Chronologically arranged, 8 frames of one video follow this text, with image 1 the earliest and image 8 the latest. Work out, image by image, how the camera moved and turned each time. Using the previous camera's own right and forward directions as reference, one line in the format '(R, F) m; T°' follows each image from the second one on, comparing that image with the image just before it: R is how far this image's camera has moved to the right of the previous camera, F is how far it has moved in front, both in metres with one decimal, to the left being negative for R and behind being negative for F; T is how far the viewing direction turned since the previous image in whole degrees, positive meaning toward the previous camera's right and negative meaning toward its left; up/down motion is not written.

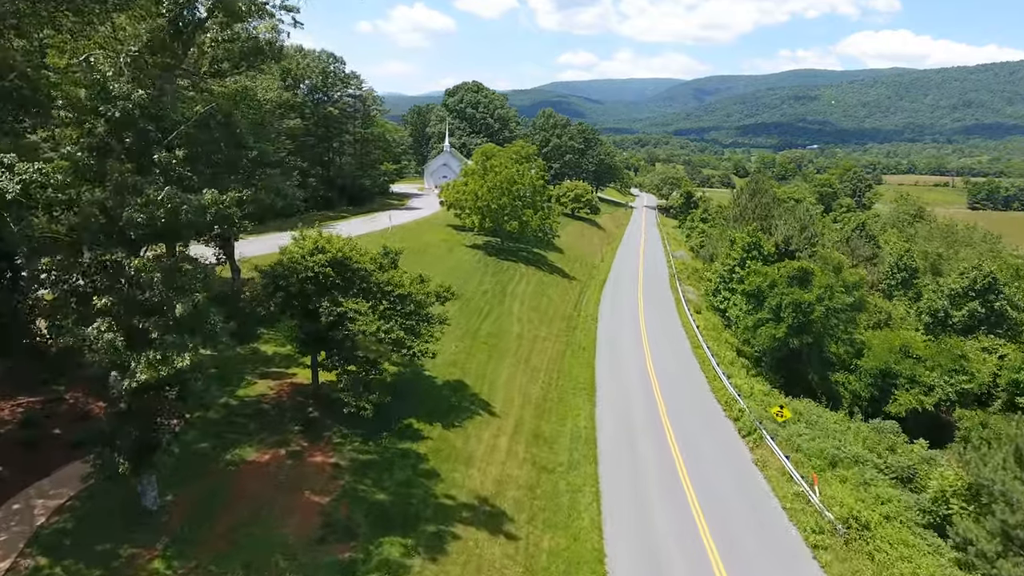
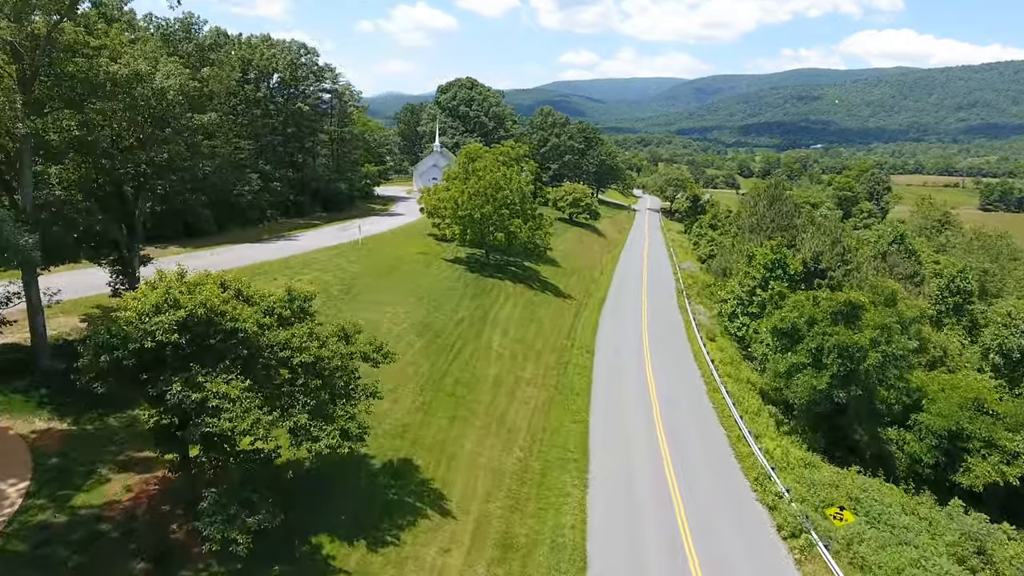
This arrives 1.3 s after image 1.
(+1.4, +6.5) m; 0°
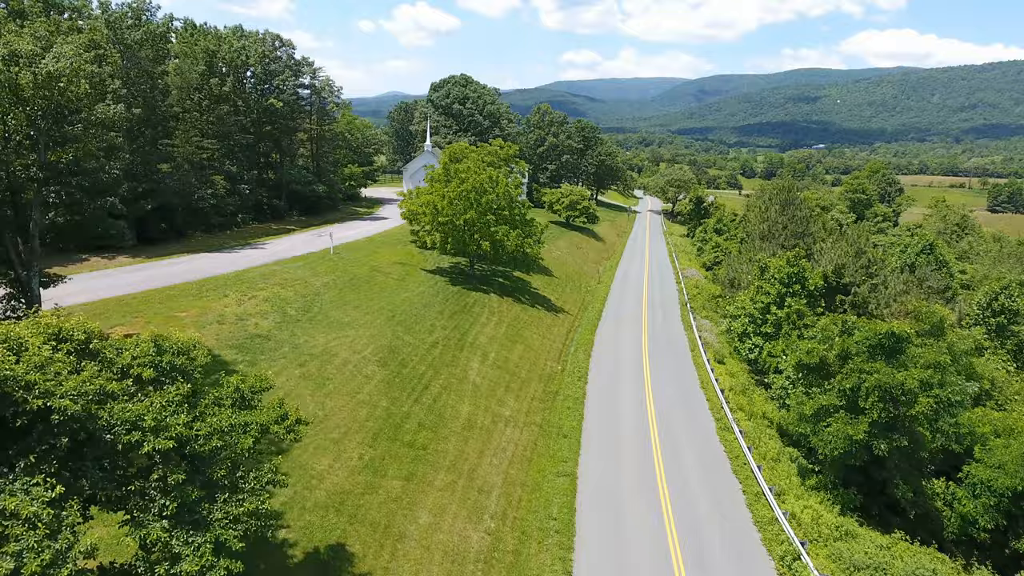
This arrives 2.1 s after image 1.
(+1.1, +4.3) m; 0°
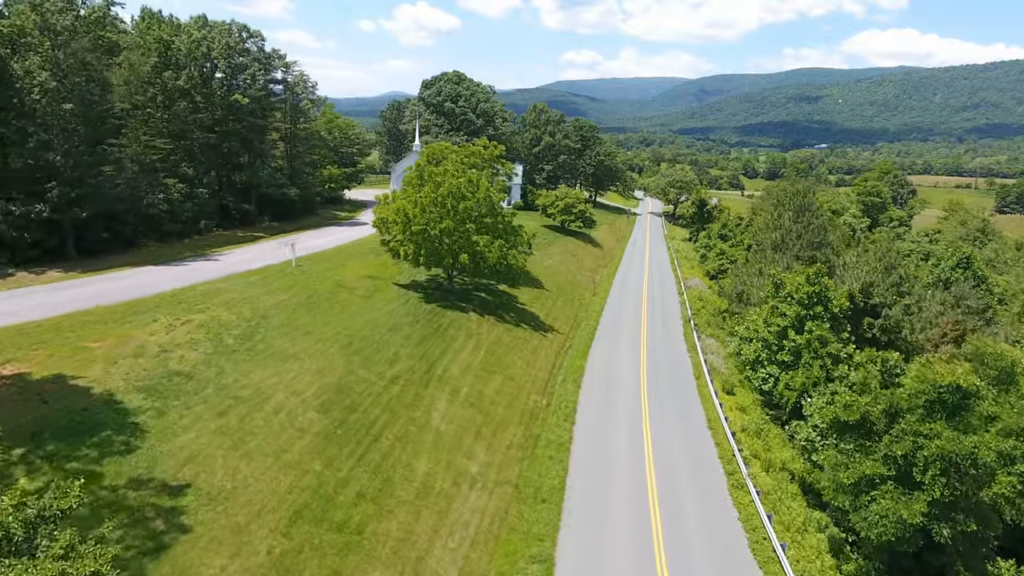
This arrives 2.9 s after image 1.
(+1.3, +4.5) m; 0°
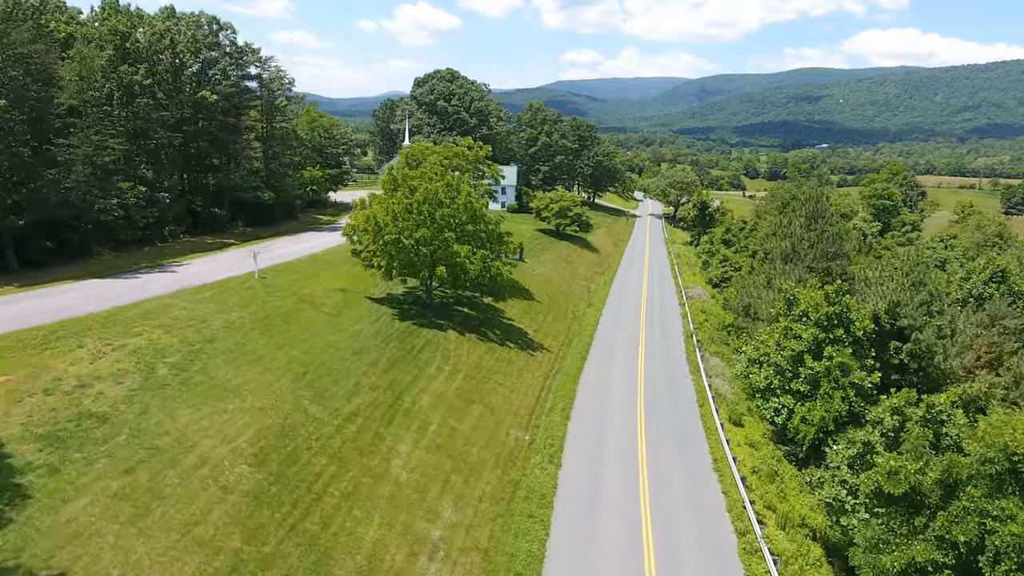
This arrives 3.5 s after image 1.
(+1.0, +3.5) m; 0°
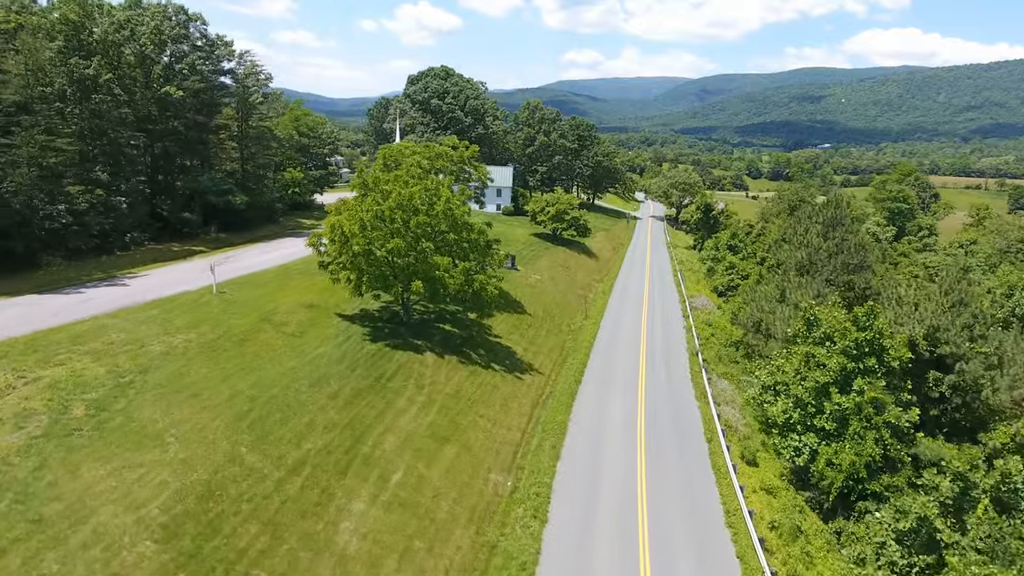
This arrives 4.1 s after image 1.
(+0.9, +3.5) m; 0°
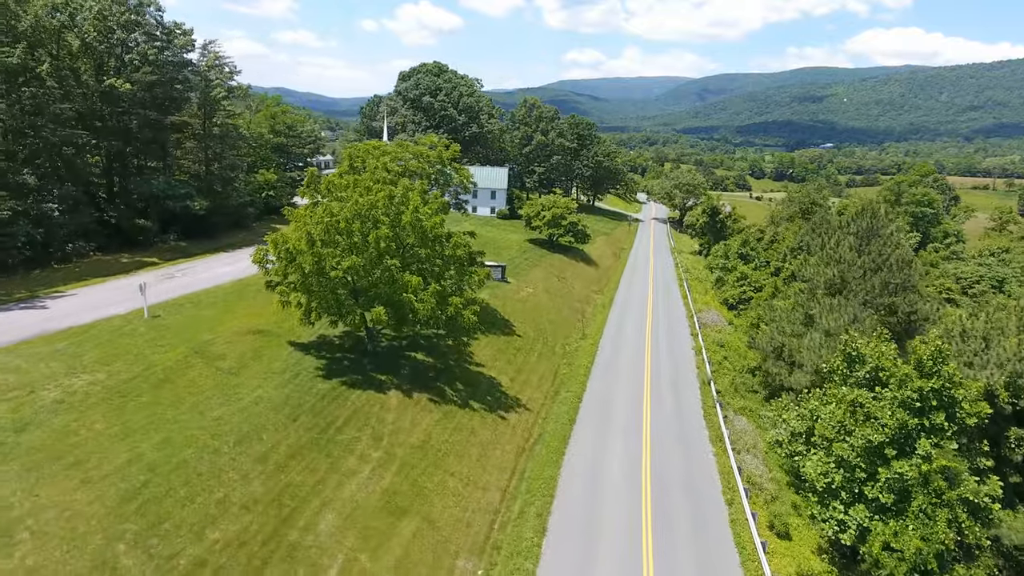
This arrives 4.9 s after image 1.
(+0.9, +4.6) m; 0°
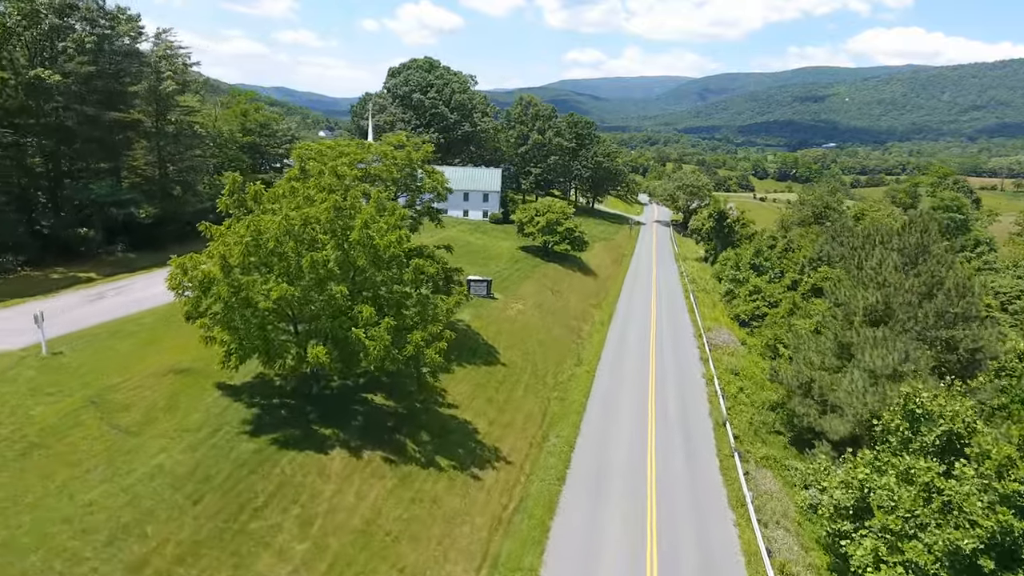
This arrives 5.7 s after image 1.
(+1.0, +4.7) m; 0°
